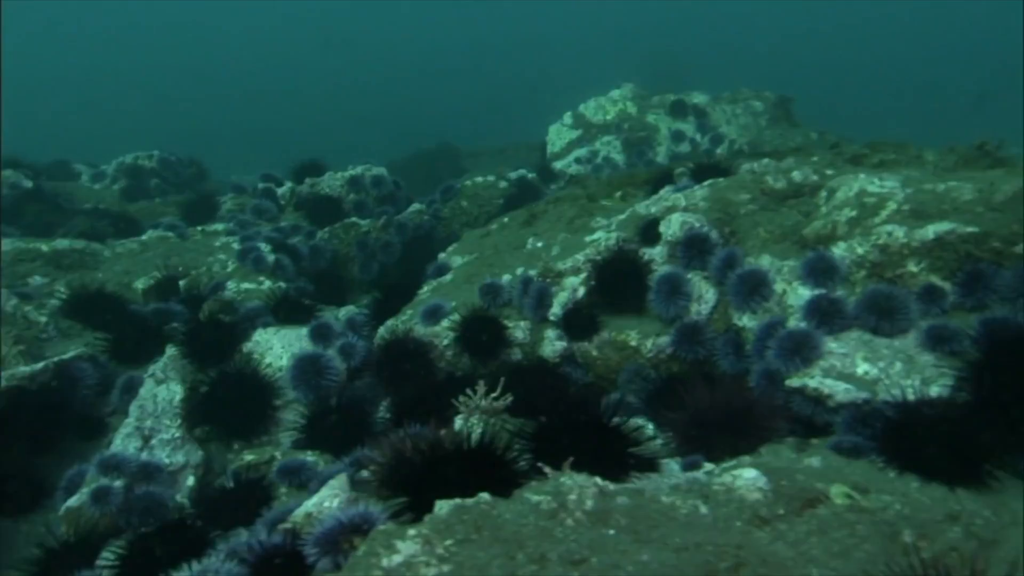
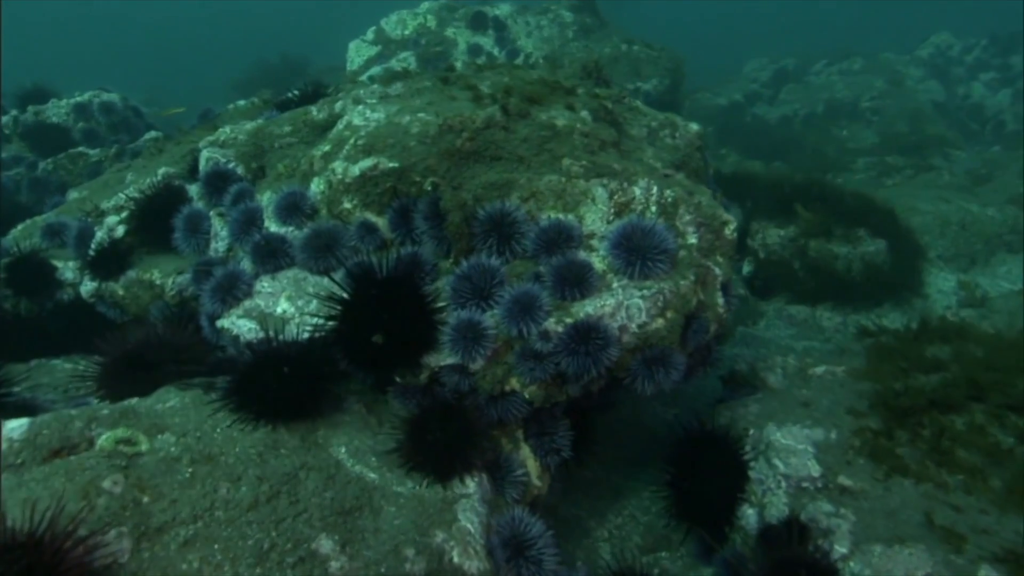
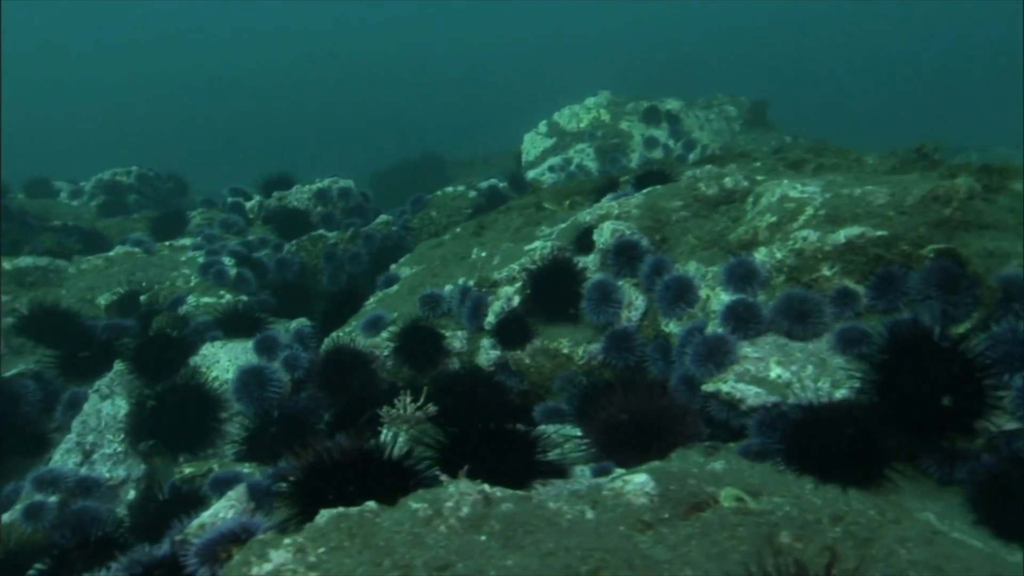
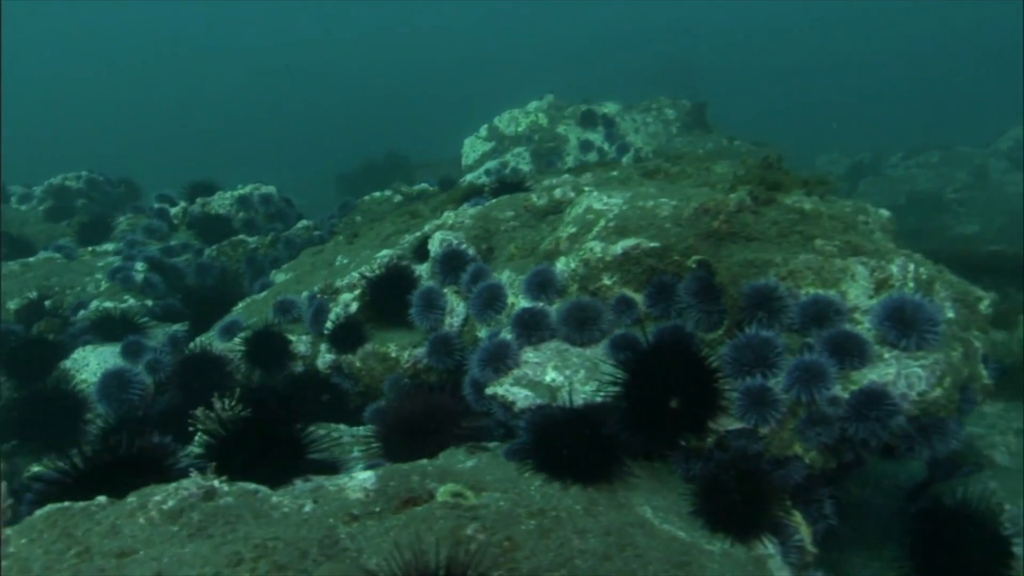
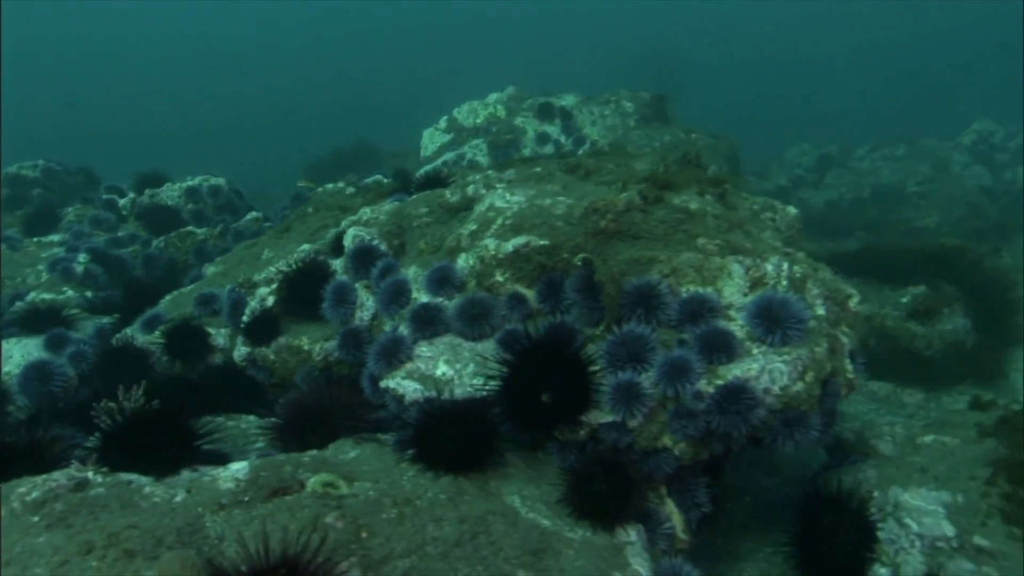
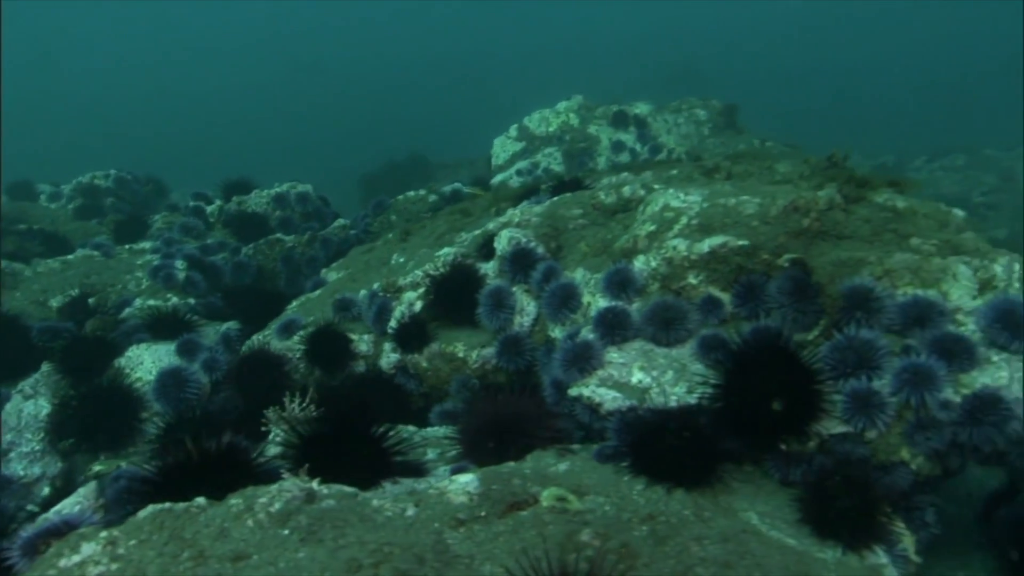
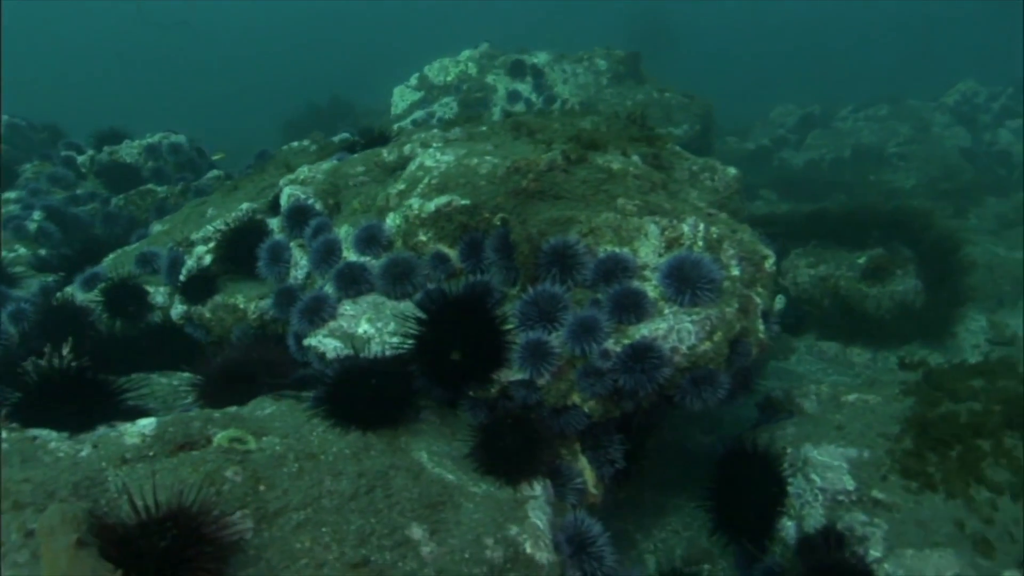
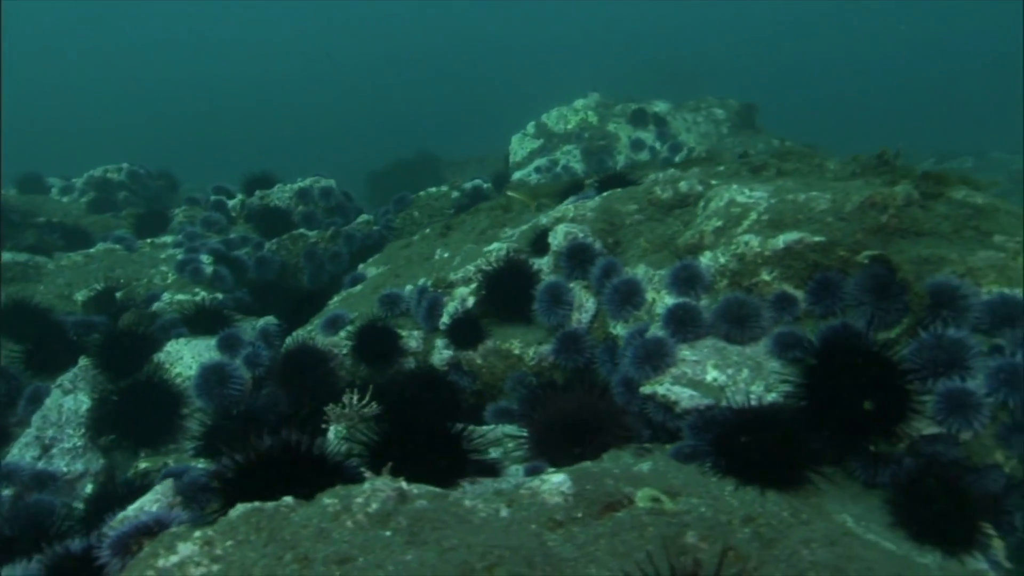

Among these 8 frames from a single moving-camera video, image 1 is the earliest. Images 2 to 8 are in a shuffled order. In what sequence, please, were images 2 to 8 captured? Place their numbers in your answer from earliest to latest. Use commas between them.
3, 8, 6, 4, 5, 7, 2
